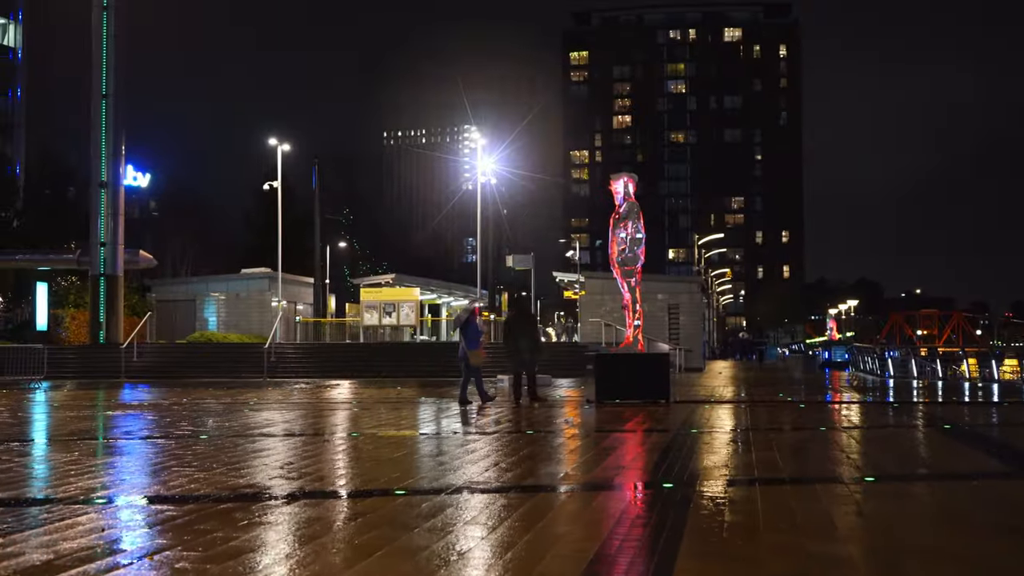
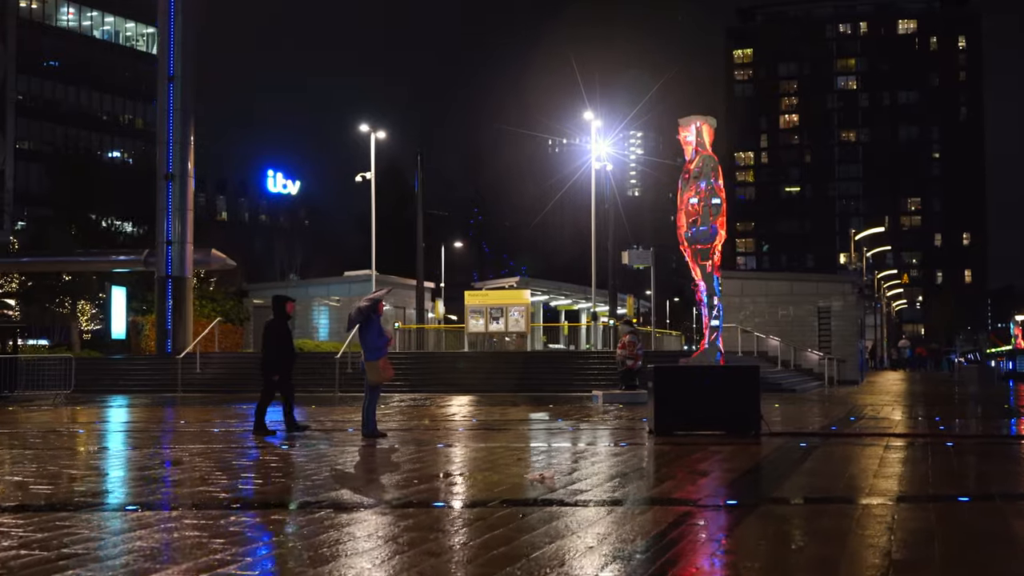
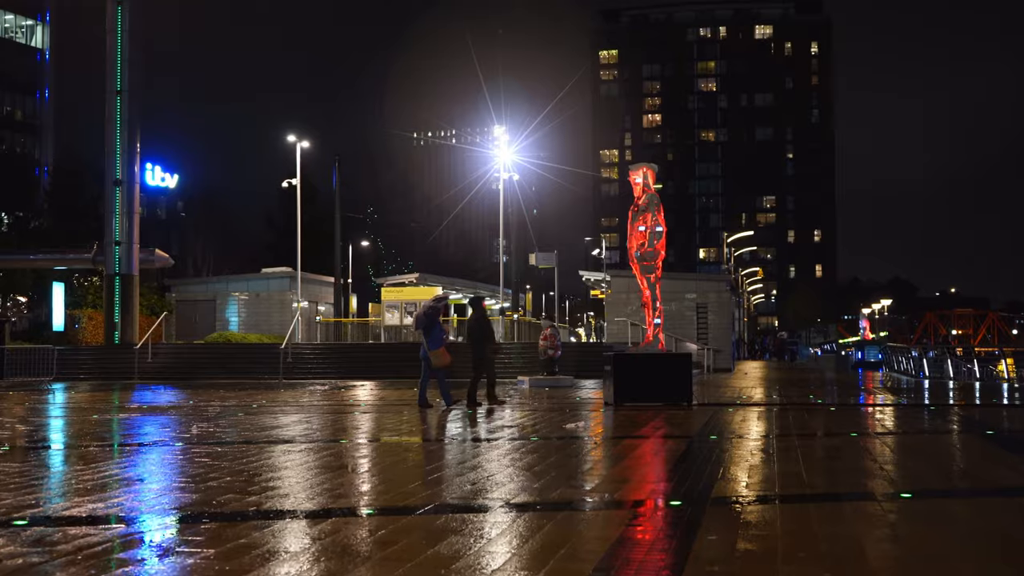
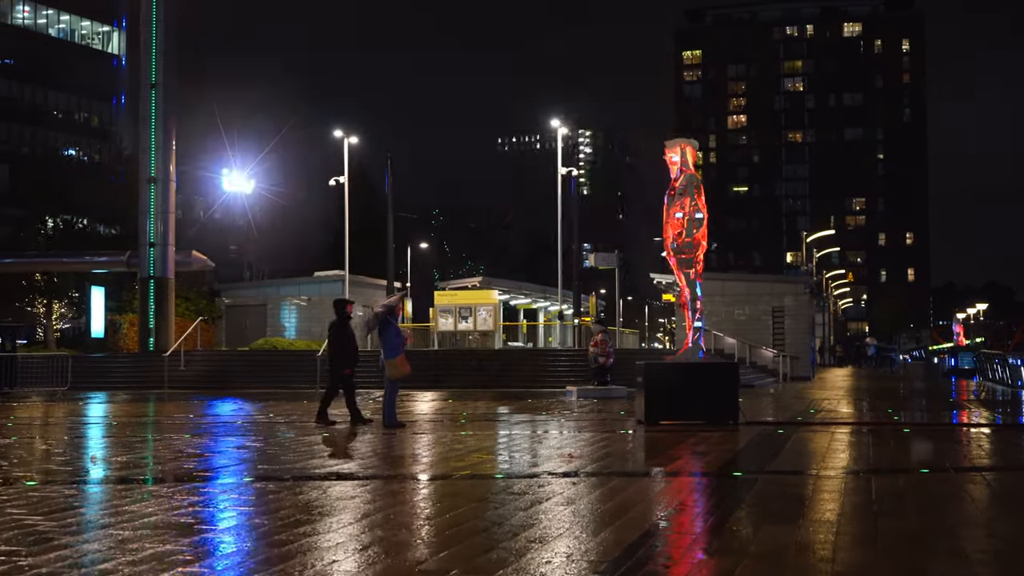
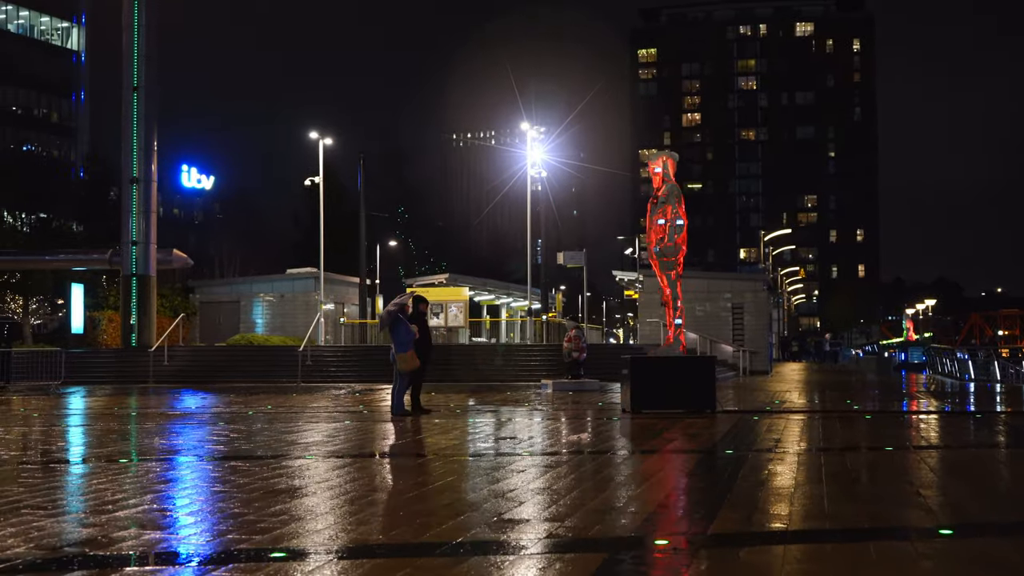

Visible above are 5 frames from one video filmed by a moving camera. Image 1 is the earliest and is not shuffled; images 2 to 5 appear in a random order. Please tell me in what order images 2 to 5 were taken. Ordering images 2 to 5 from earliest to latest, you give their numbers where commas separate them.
3, 5, 4, 2
